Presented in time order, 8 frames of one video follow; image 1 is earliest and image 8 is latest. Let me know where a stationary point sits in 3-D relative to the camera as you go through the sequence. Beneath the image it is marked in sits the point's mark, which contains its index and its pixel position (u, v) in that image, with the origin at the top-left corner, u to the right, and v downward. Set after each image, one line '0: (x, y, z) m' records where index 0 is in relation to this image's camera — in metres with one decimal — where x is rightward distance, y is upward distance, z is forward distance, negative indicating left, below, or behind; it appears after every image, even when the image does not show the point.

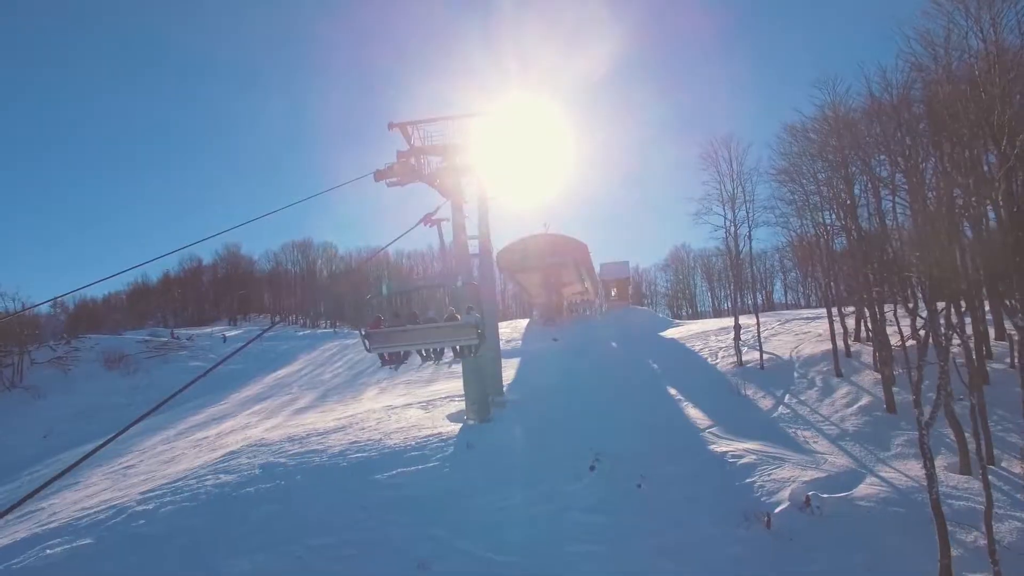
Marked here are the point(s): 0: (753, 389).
0: (+6.6, -2.8, +18.2) m
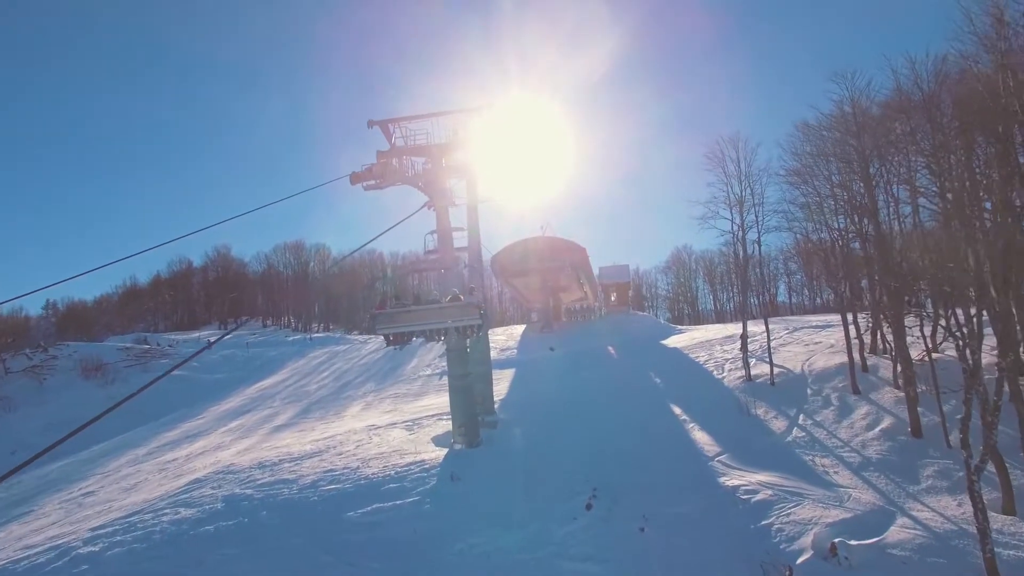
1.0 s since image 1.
0: (+6.4, -3.1, +16.9) m
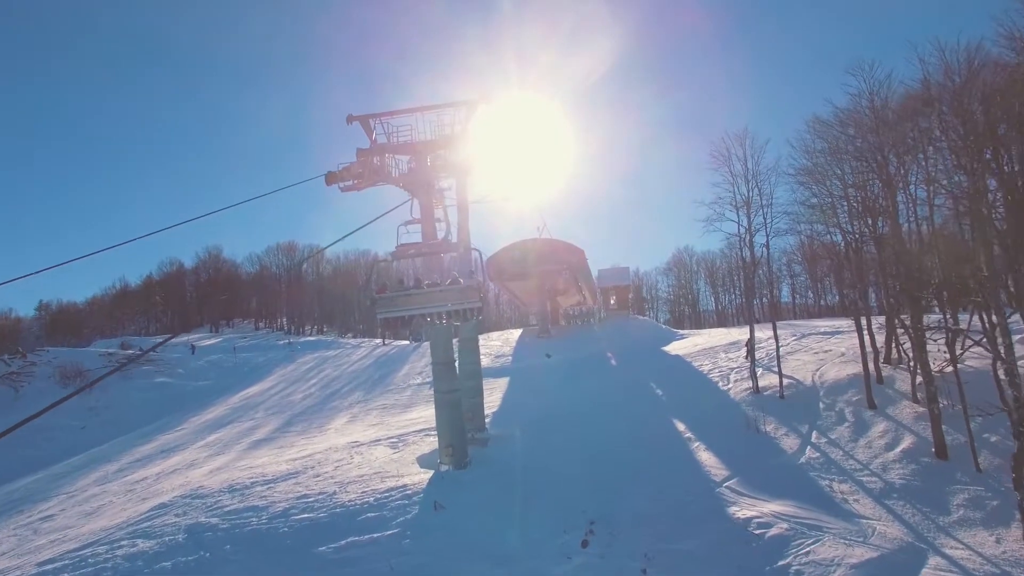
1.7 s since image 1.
0: (+6.2, -3.2, +15.7) m
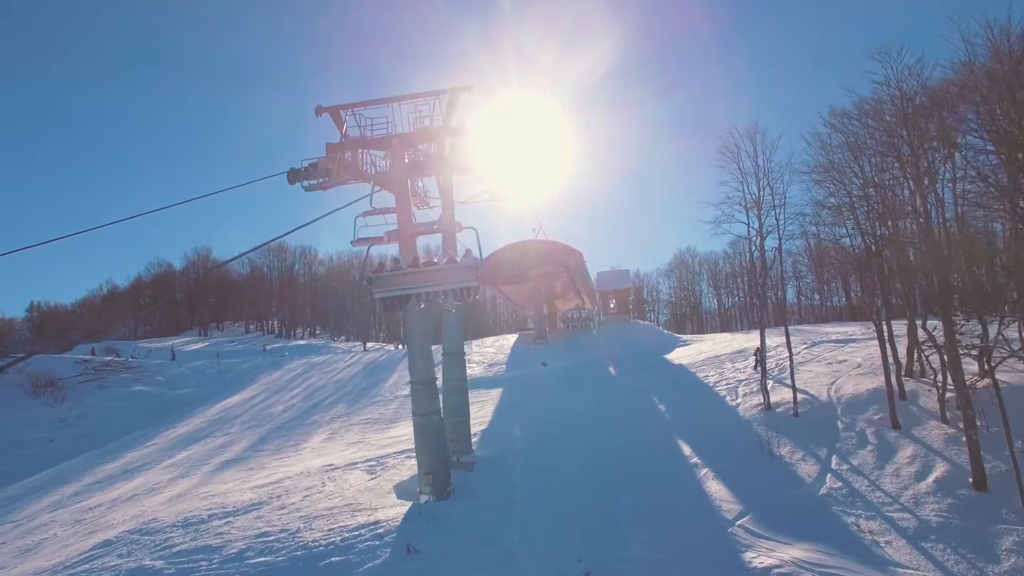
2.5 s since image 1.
0: (+6.0, -3.4, +14.3) m
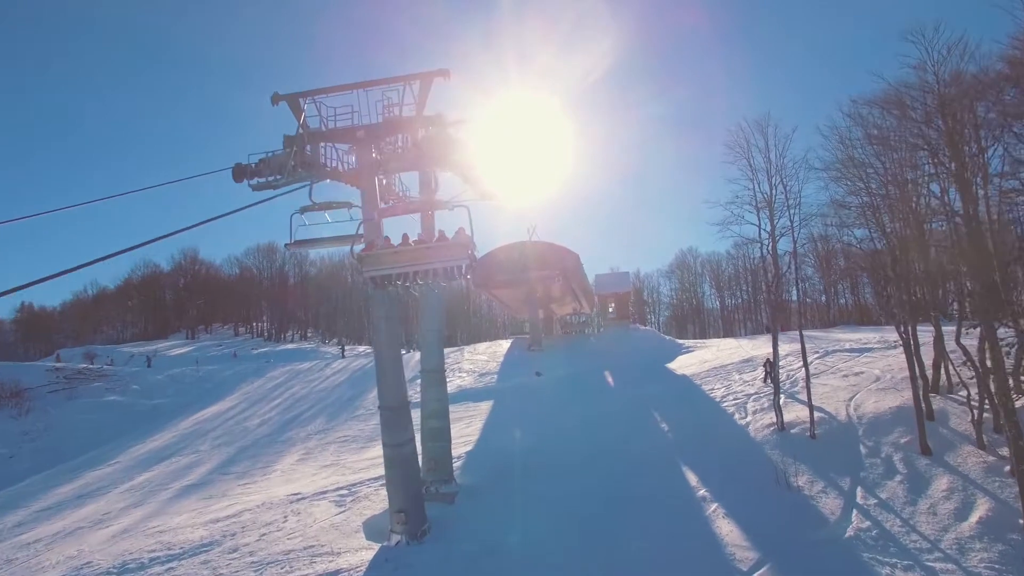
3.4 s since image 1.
0: (+5.7, -3.6, +12.8) m
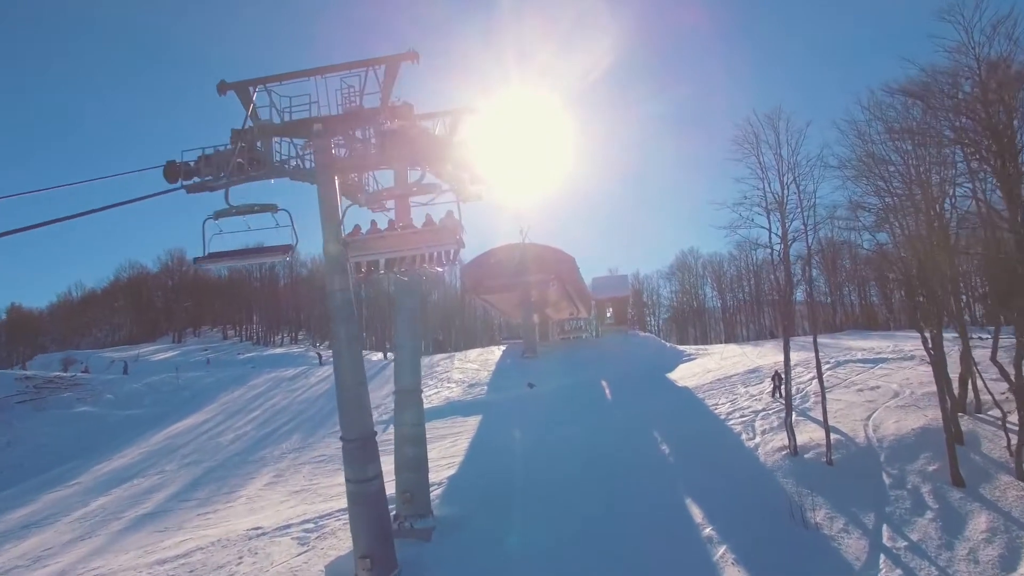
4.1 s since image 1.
0: (+5.4, -3.8, +11.4) m
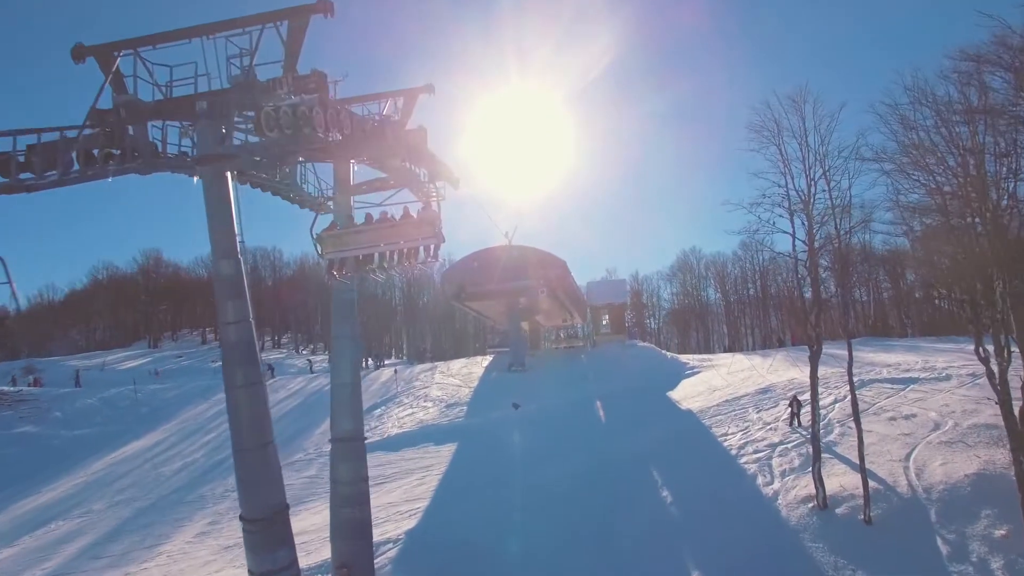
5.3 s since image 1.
0: (+4.9, -4.1, +9.0) m
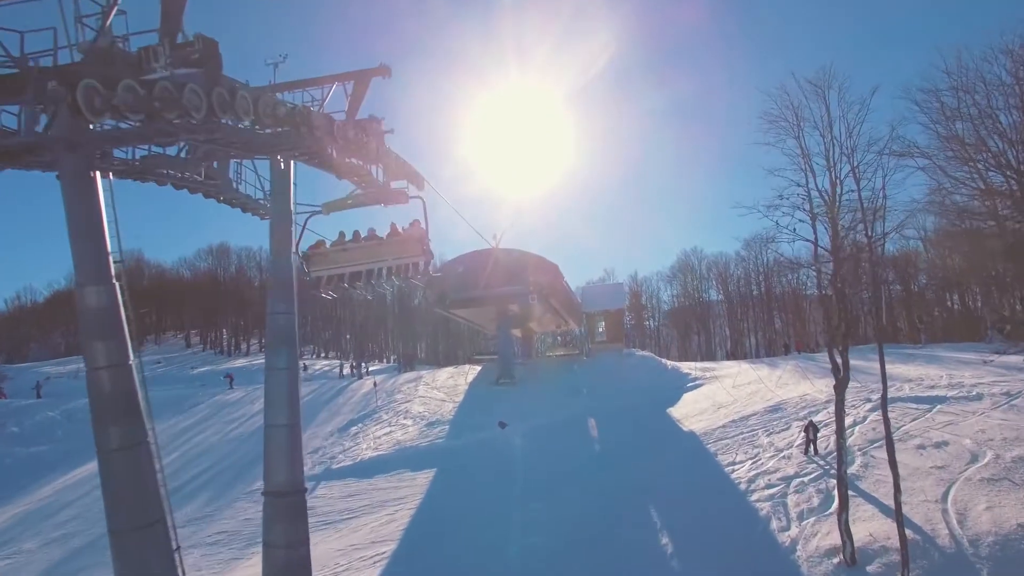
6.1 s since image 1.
0: (+4.5, -4.4, +7.3) m
